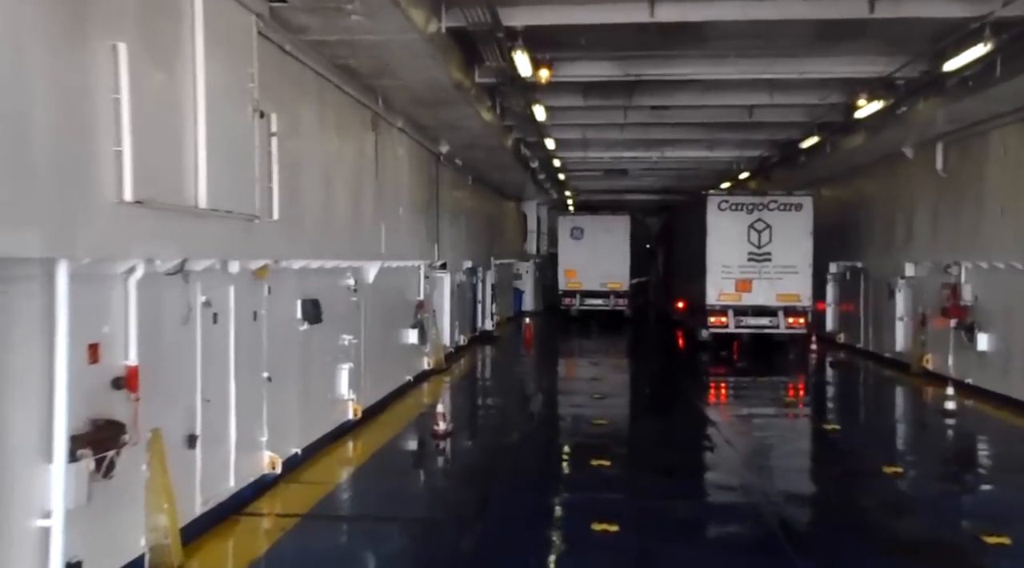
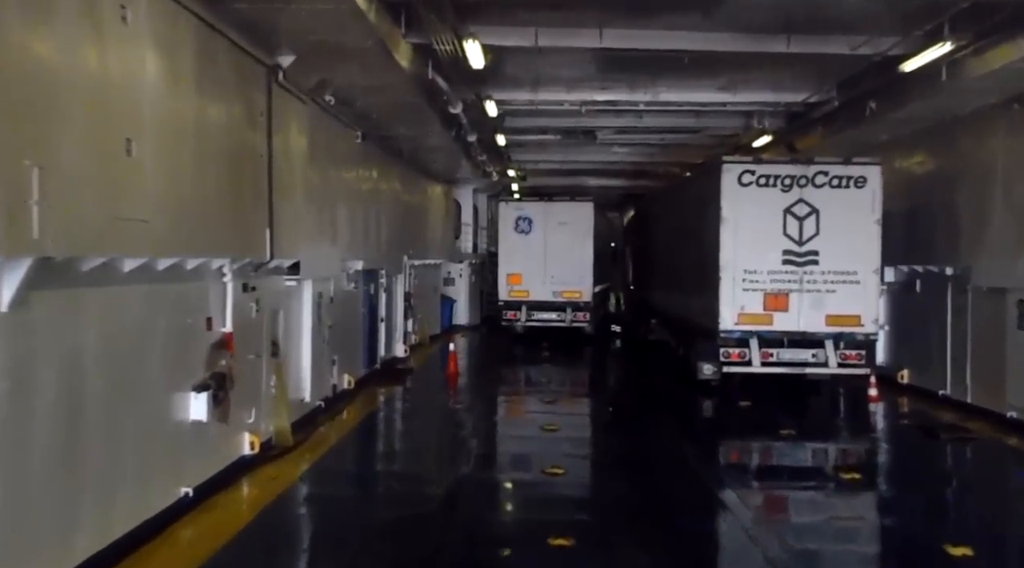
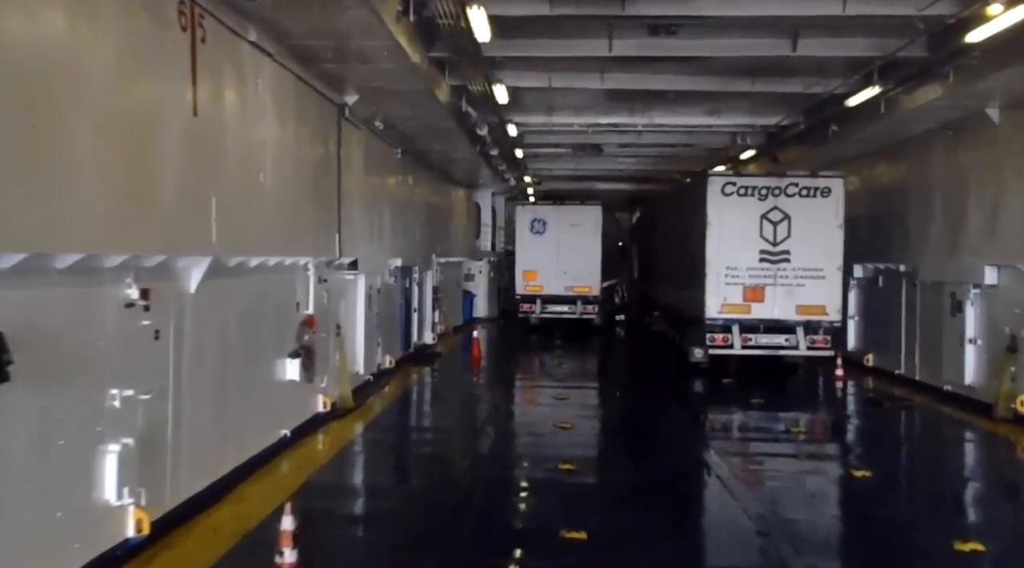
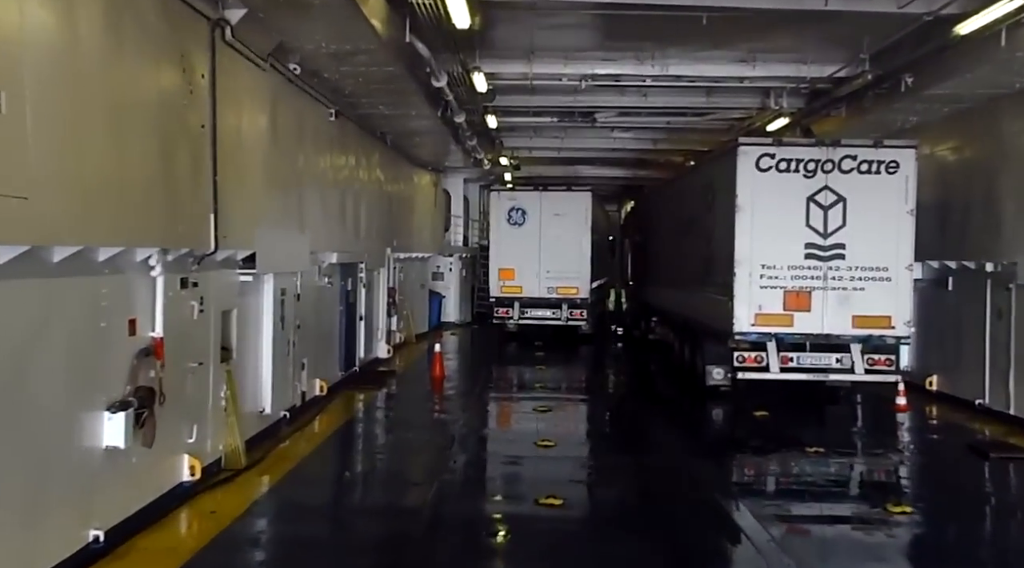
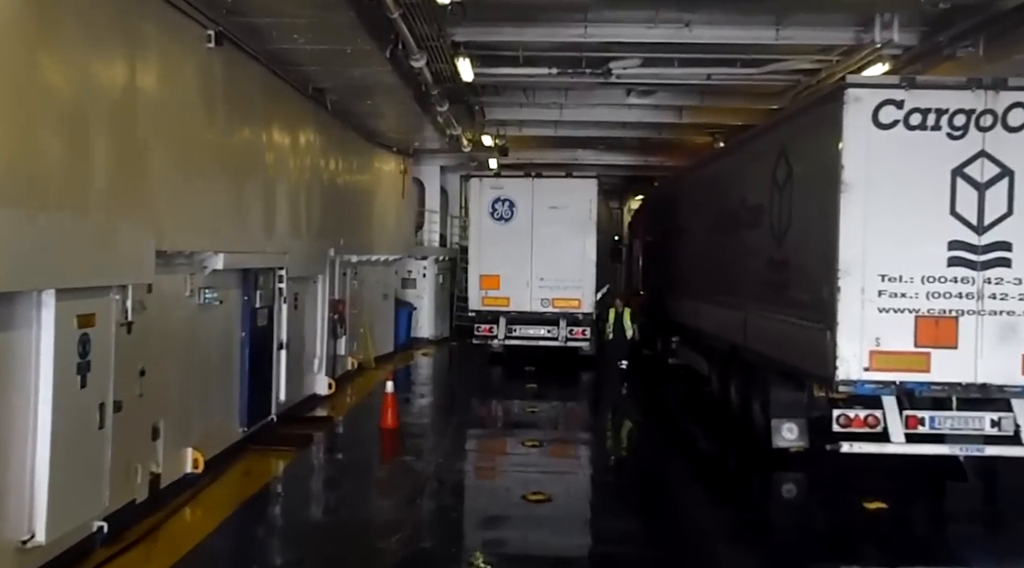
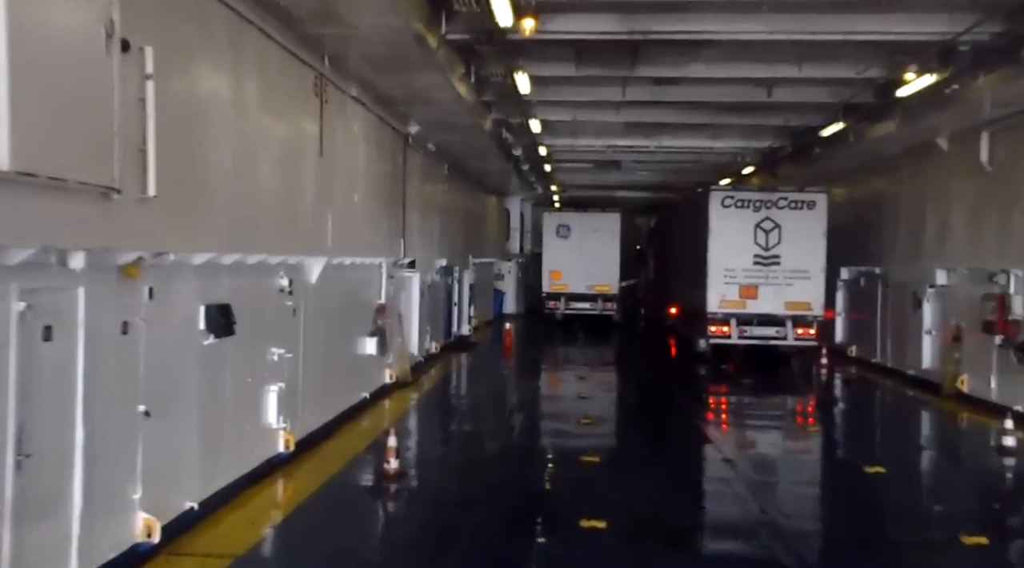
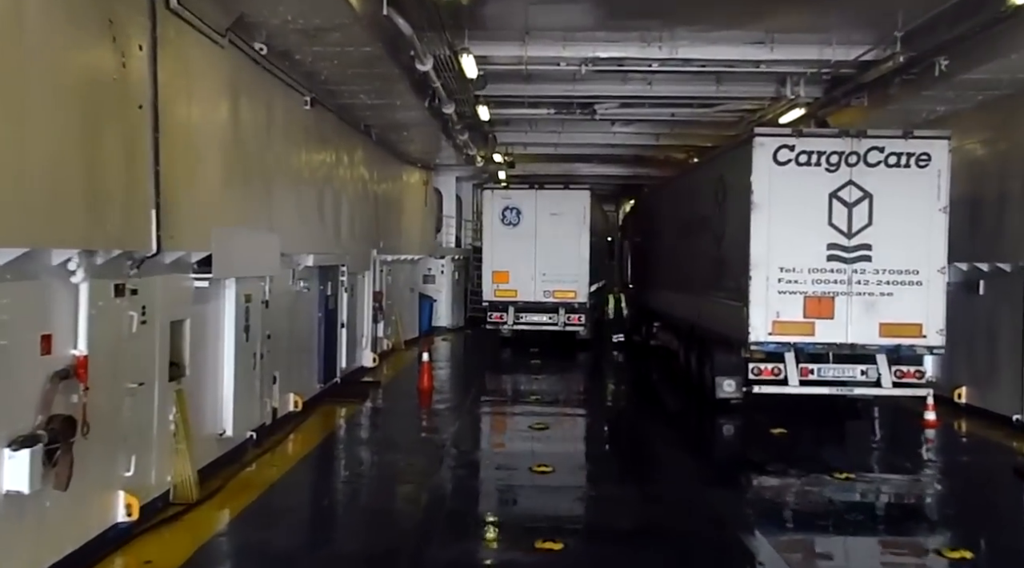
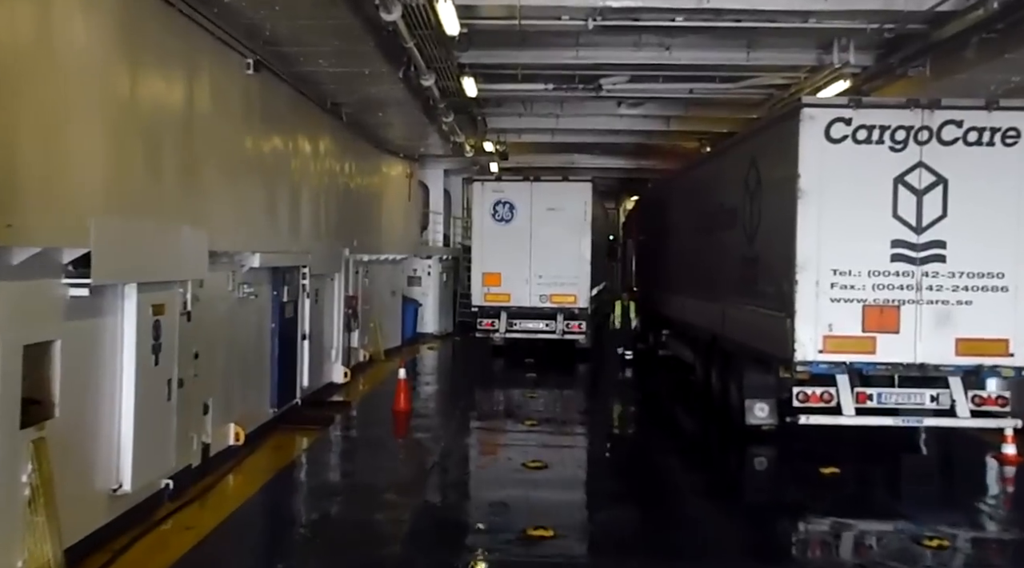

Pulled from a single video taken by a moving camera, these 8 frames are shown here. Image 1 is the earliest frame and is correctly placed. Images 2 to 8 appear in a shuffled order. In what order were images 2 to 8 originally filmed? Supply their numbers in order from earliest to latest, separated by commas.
6, 3, 2, 4, 7, 8, 5
